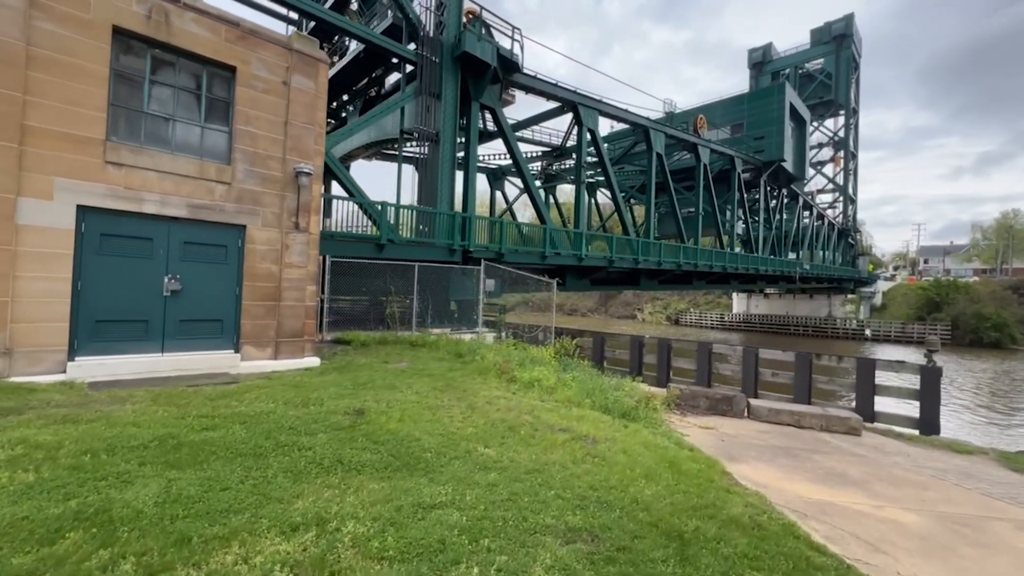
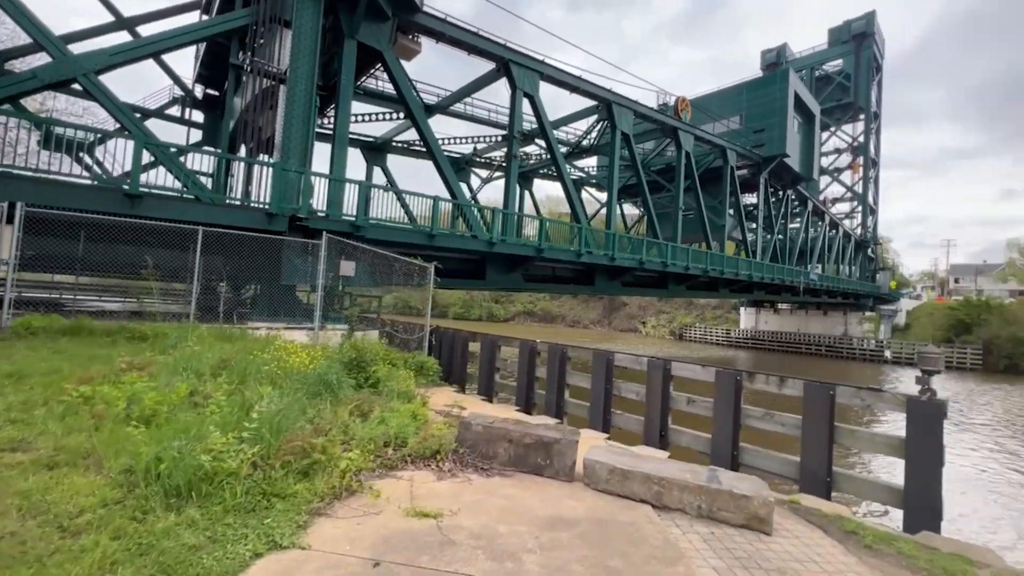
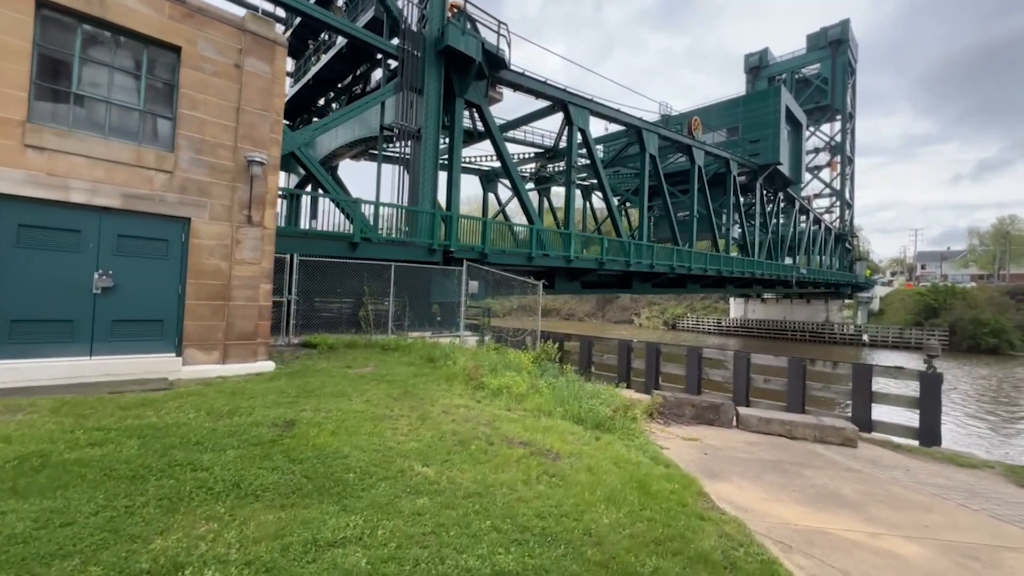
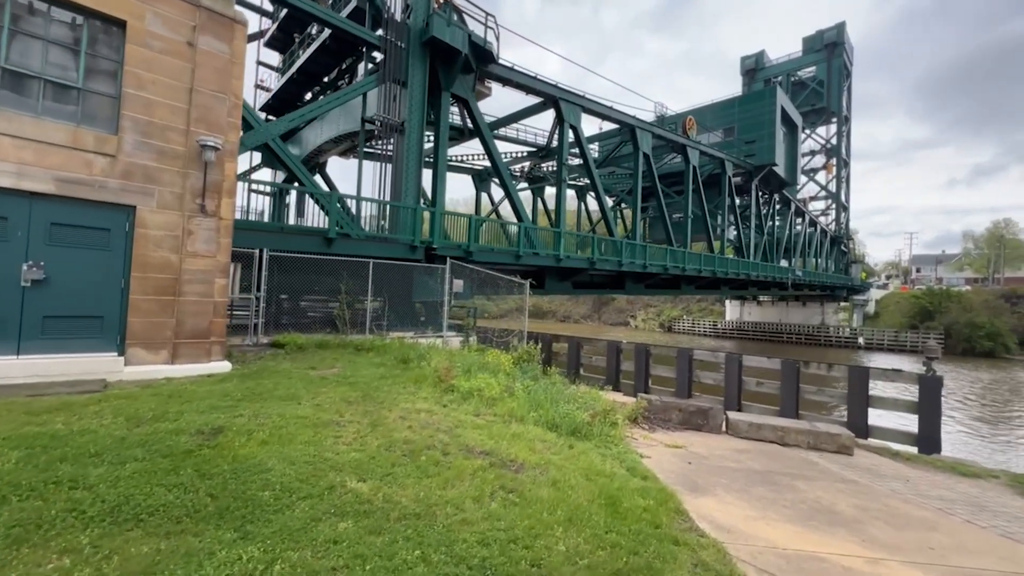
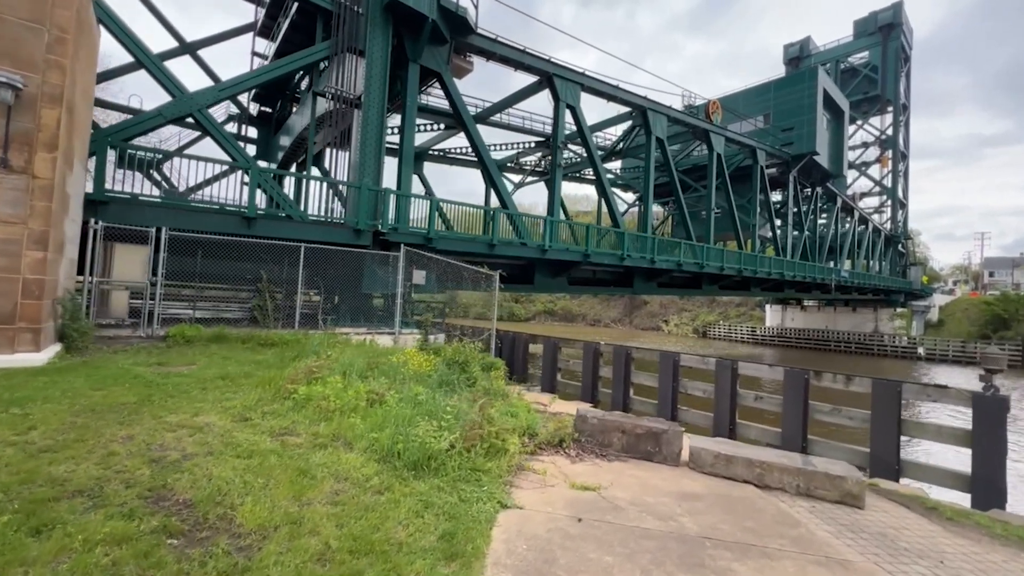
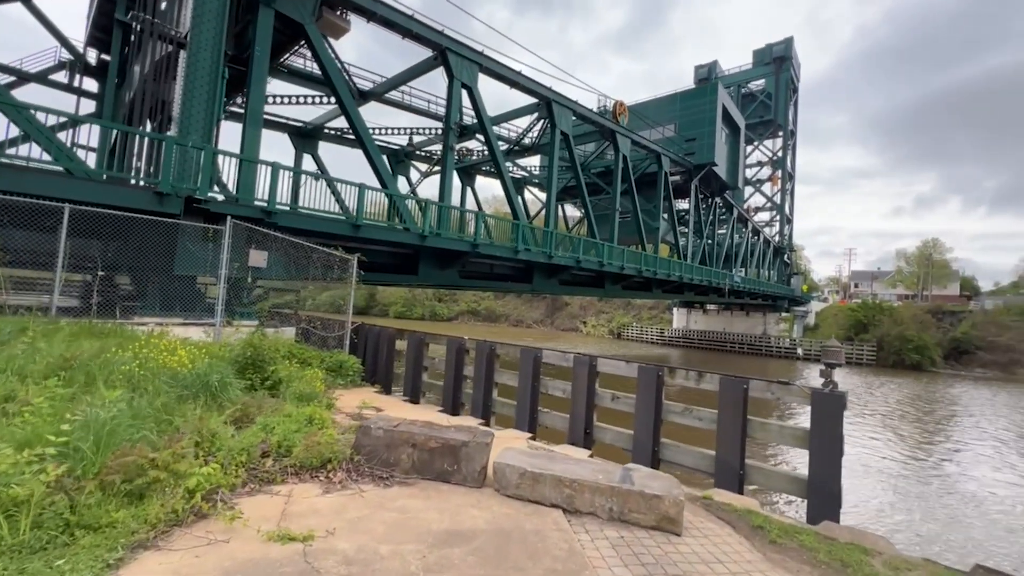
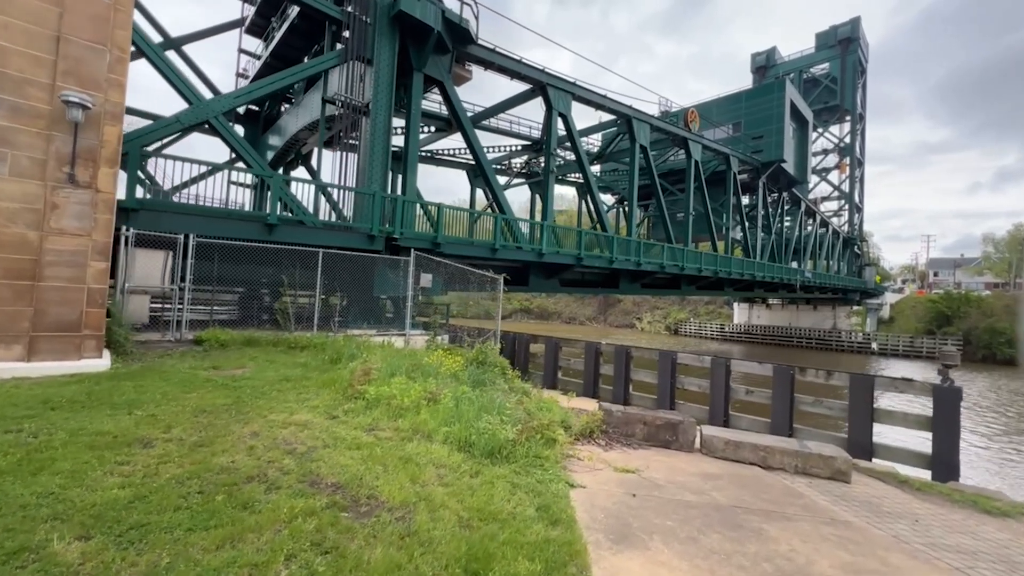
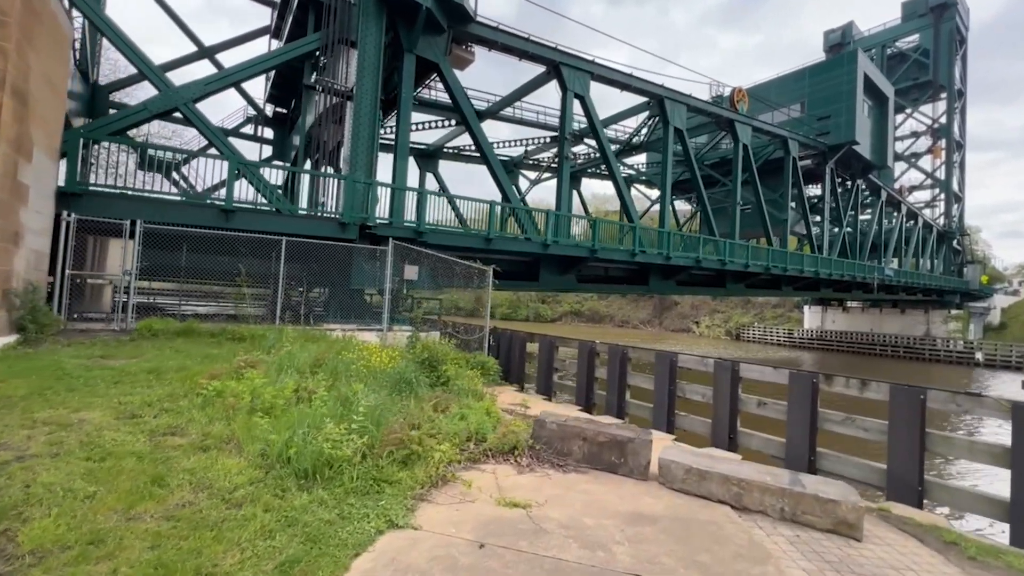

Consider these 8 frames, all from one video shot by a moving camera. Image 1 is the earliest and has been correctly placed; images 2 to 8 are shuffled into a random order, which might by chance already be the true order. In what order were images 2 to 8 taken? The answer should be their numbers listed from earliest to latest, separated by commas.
3, 4, 7, 5, 8, 2, 6
